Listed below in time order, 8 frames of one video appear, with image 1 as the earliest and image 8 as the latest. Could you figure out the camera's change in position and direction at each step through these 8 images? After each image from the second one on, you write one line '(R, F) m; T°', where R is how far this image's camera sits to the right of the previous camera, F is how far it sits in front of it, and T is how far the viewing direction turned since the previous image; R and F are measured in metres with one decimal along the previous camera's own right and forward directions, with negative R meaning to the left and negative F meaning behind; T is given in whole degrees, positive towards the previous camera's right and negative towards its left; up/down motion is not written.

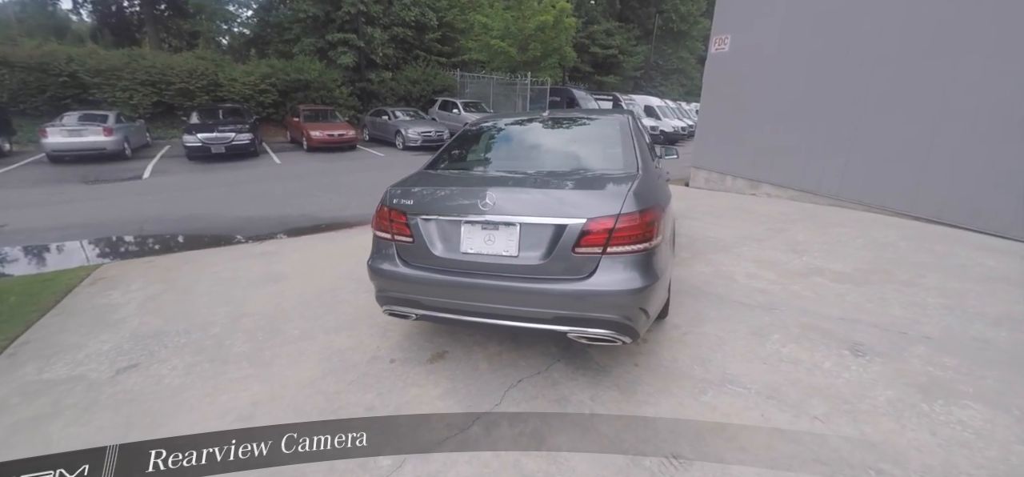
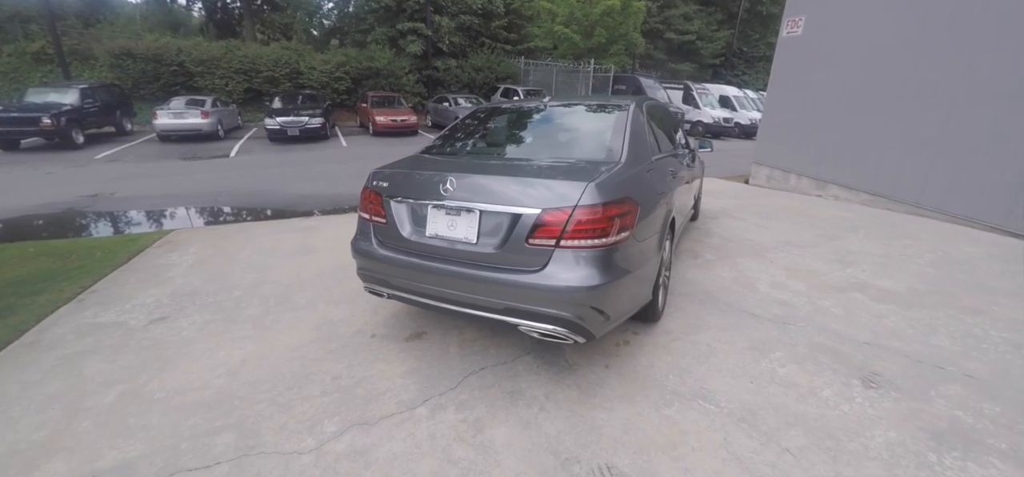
(+0.6, +0.1) m; -10°
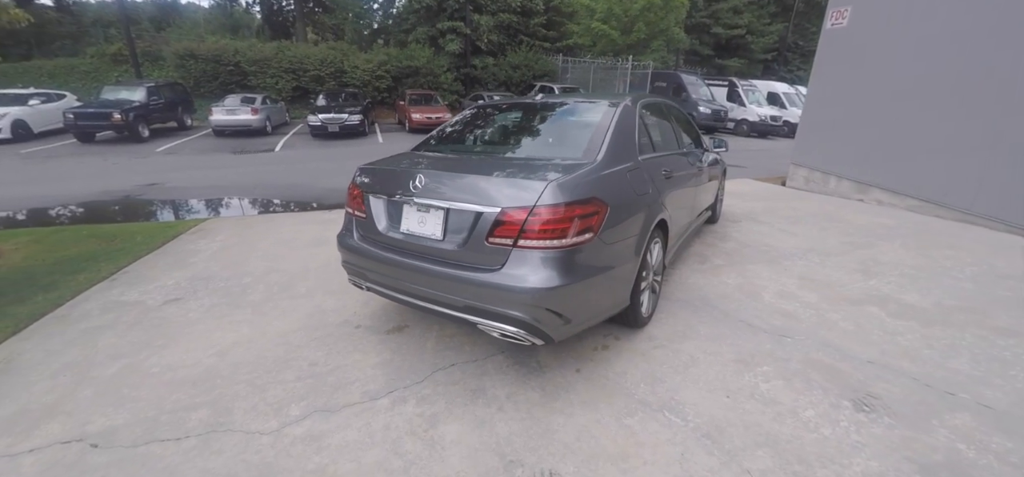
(+0.4, 0.0) m; -6°
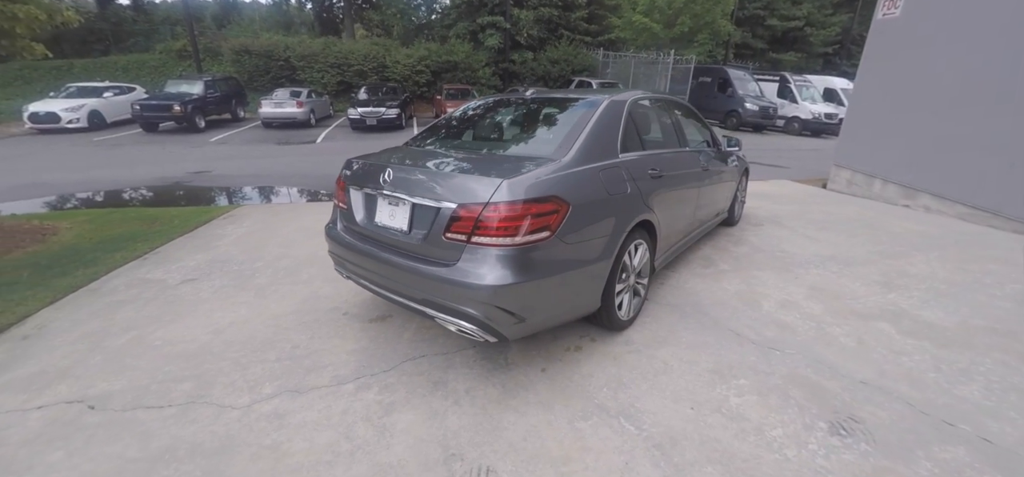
(+0.4, 0.0) m; -6°
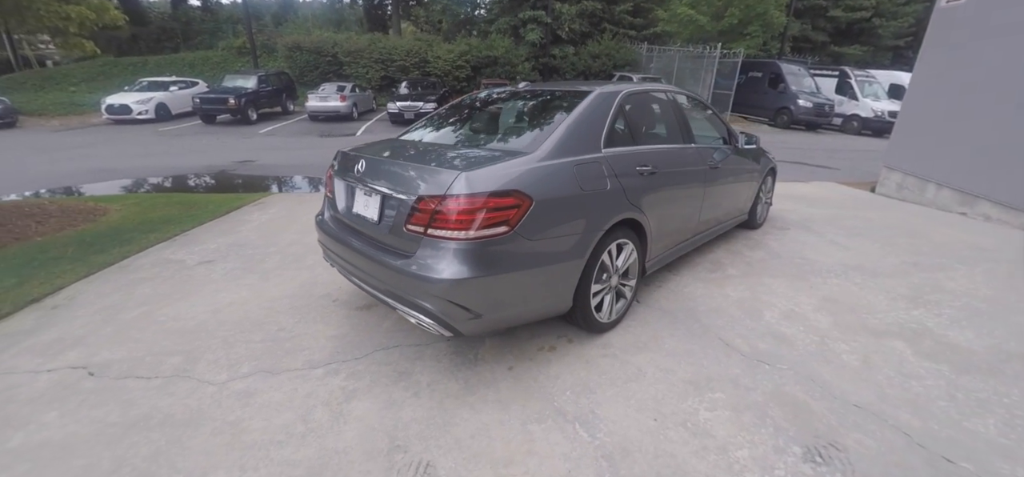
(+0.4, +0.1) m; -6°
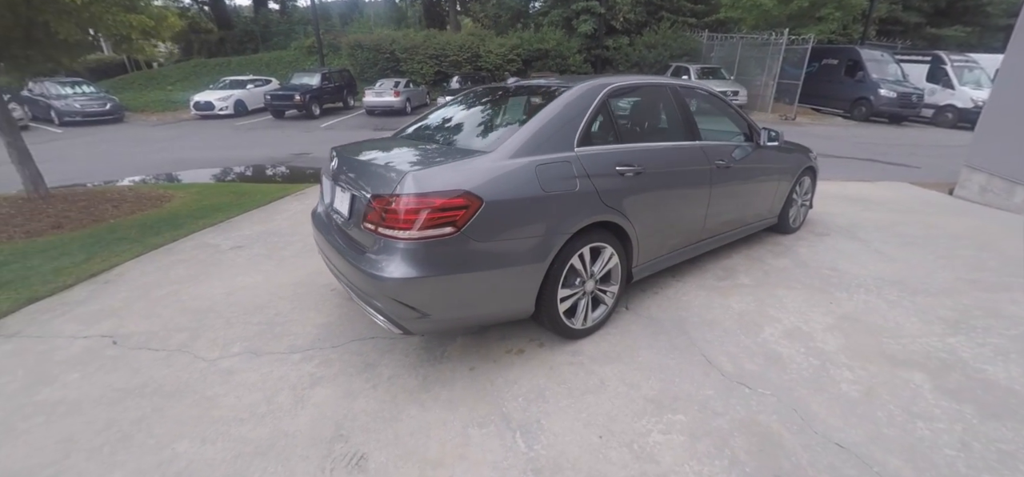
(+0.5, +0.1) m; -8°
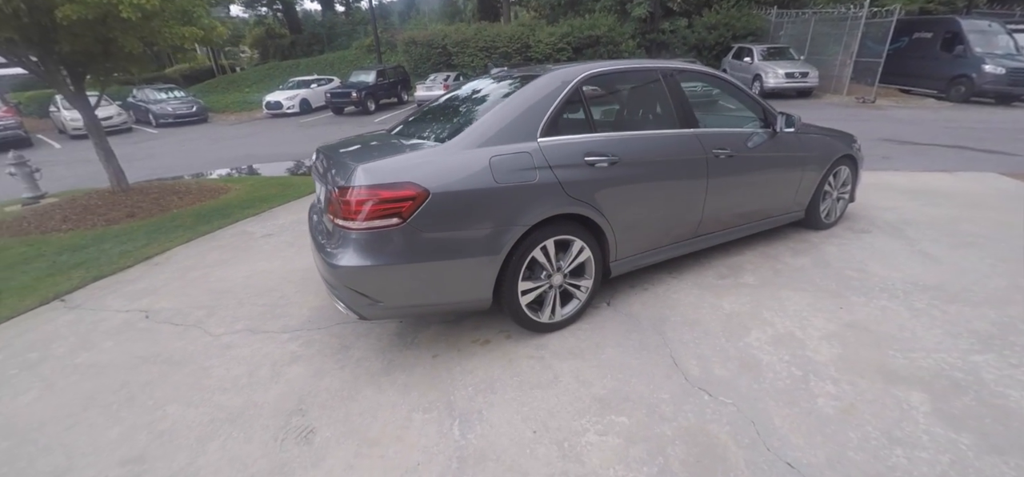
(+0.6, 0.0) m; -9°
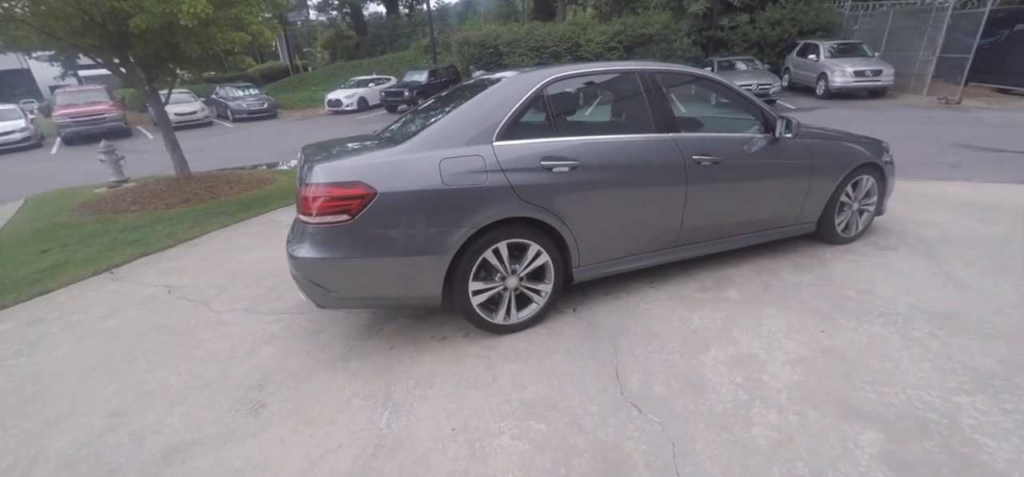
(+0.6, 0.0) m; -8°
